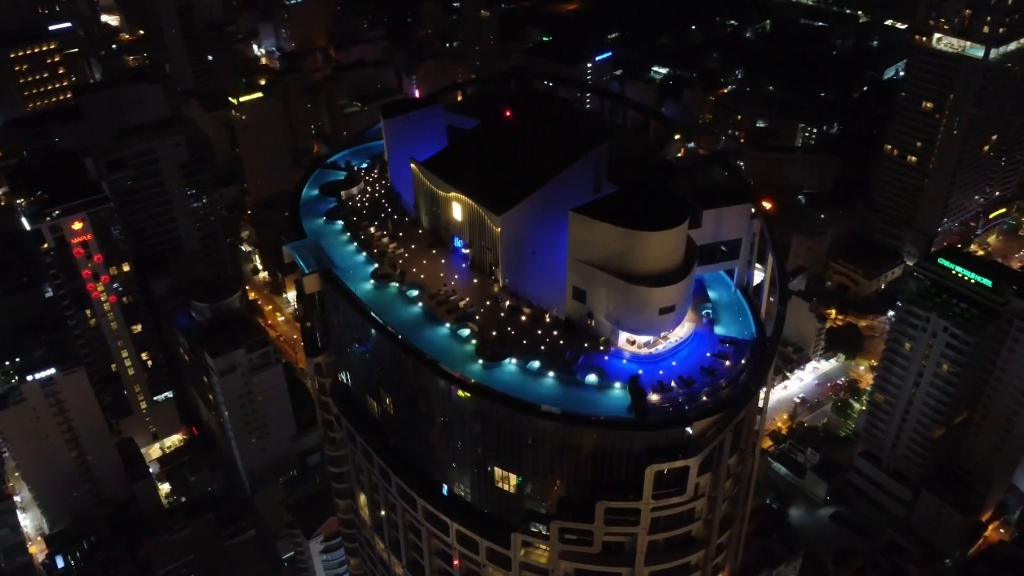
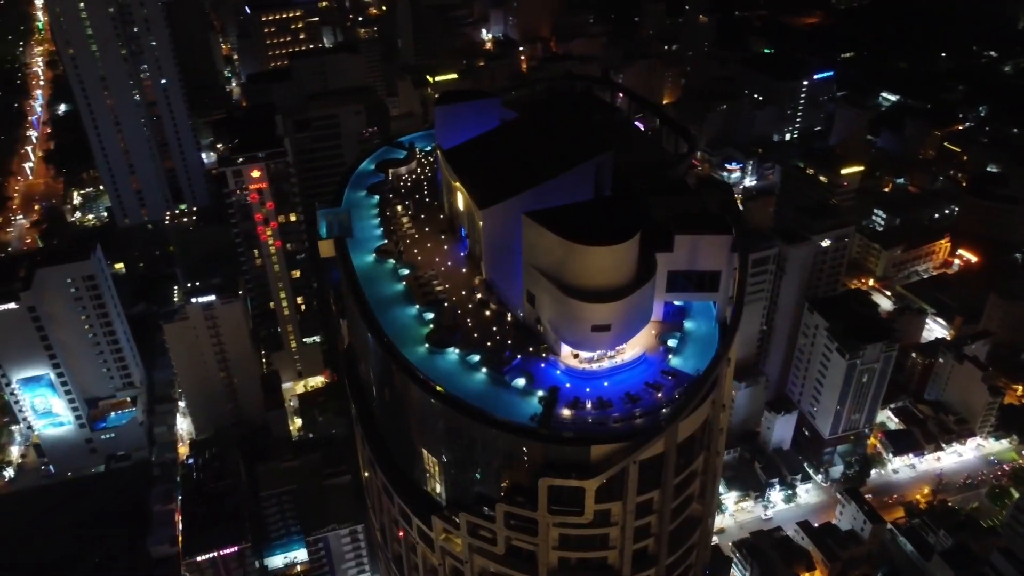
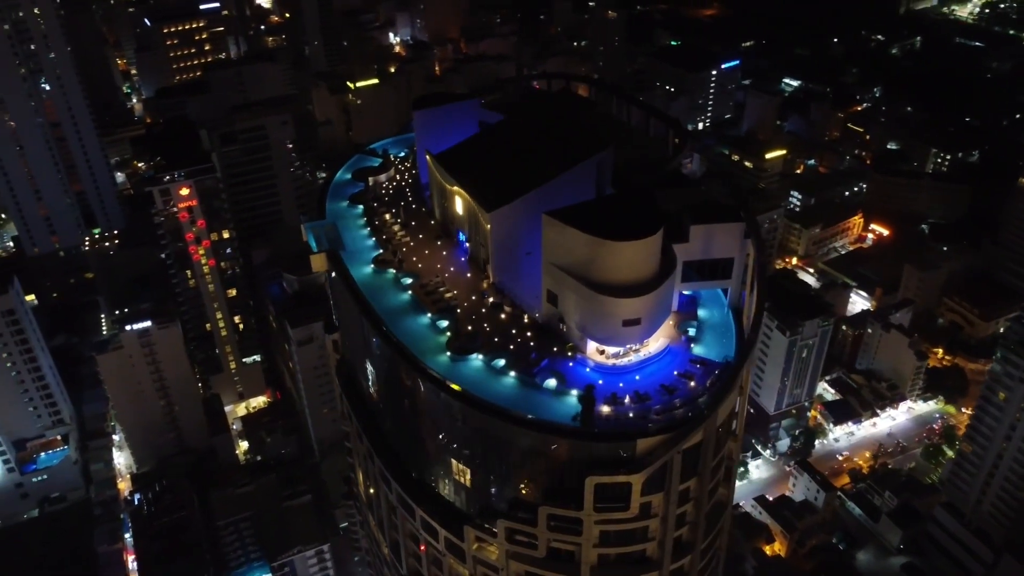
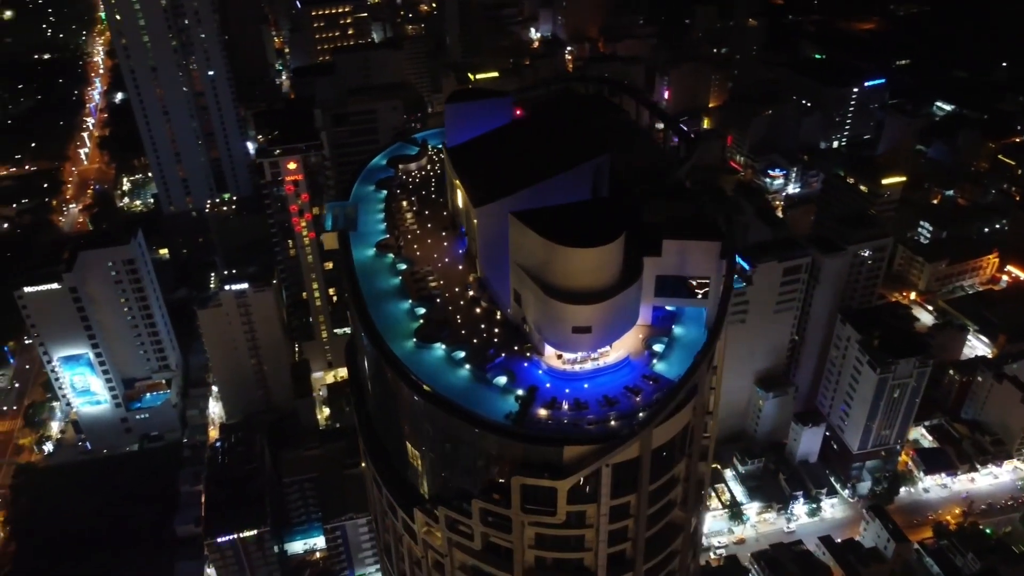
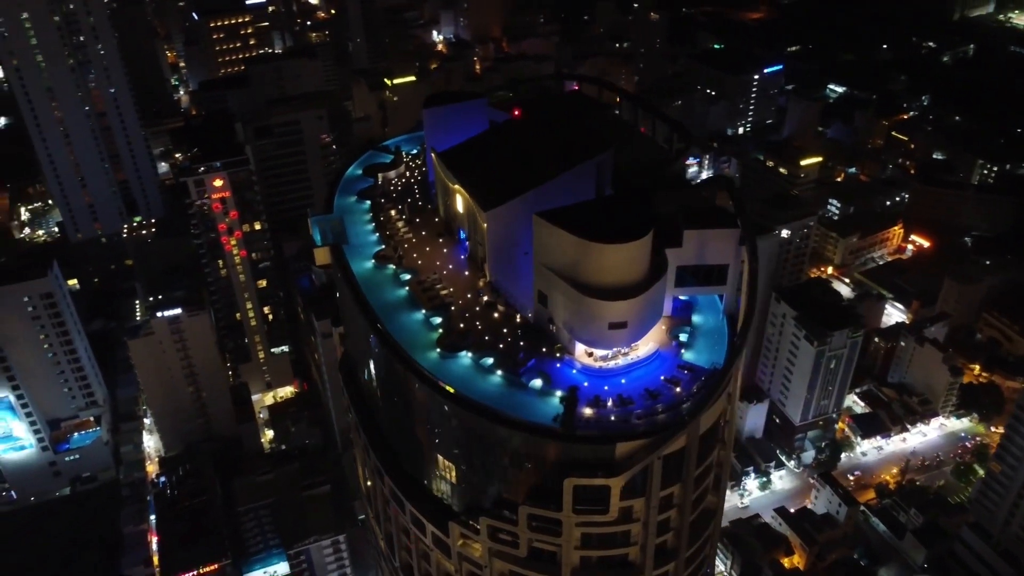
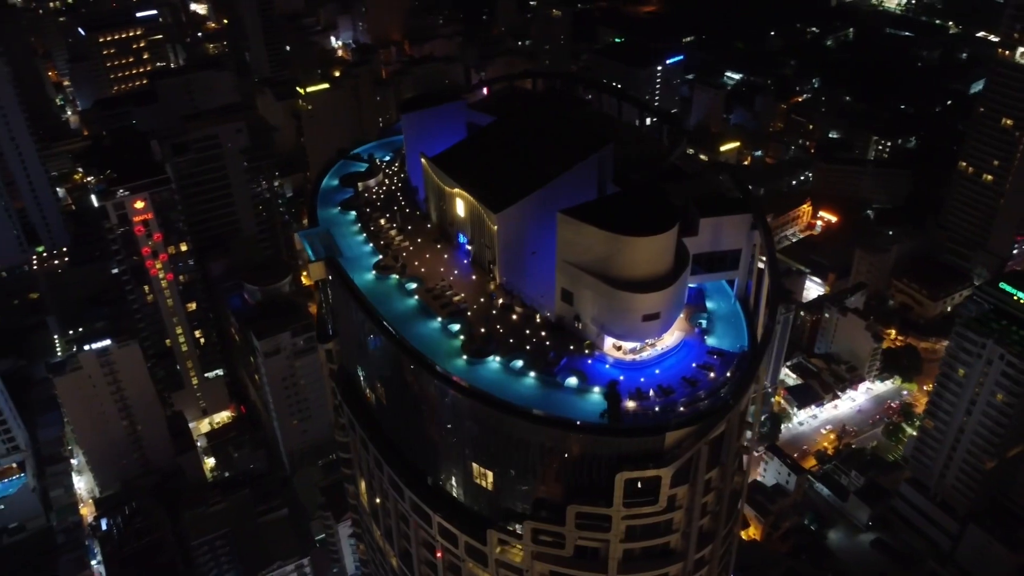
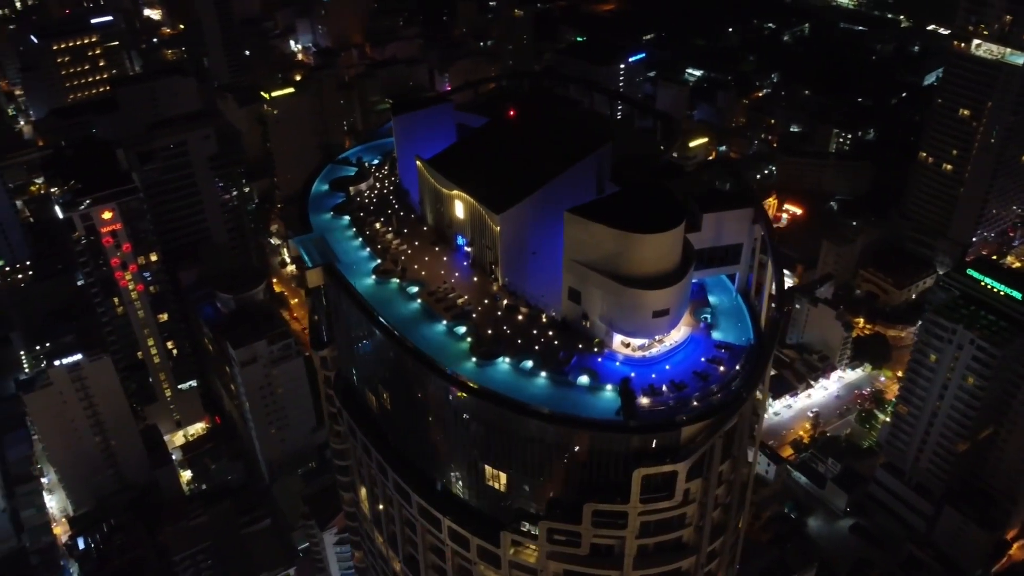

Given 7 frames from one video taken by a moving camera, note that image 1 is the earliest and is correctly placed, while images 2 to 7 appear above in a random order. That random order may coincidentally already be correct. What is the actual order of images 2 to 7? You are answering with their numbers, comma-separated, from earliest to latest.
7, 6, 3, 5, 2, 4
